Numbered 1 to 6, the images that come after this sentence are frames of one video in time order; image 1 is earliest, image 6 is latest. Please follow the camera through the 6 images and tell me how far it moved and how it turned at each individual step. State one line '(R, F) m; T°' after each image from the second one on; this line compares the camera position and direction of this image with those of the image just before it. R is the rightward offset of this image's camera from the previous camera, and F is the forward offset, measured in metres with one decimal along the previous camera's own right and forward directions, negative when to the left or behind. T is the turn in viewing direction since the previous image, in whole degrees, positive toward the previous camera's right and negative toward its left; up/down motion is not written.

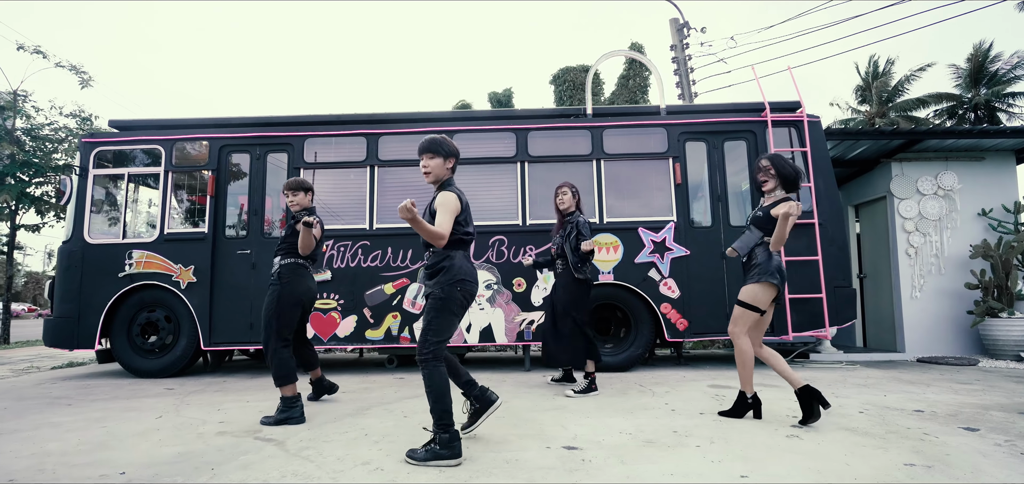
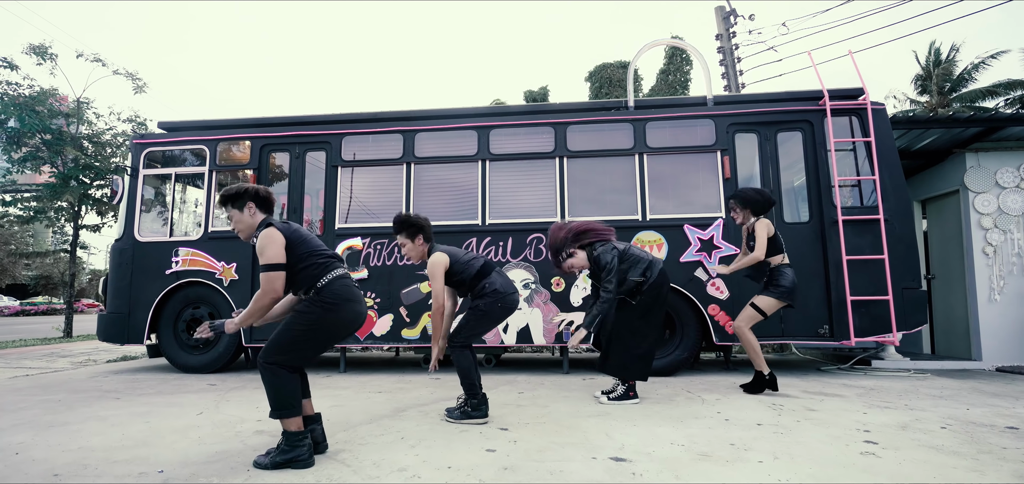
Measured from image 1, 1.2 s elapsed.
(0.0, +0.2) m; -4°
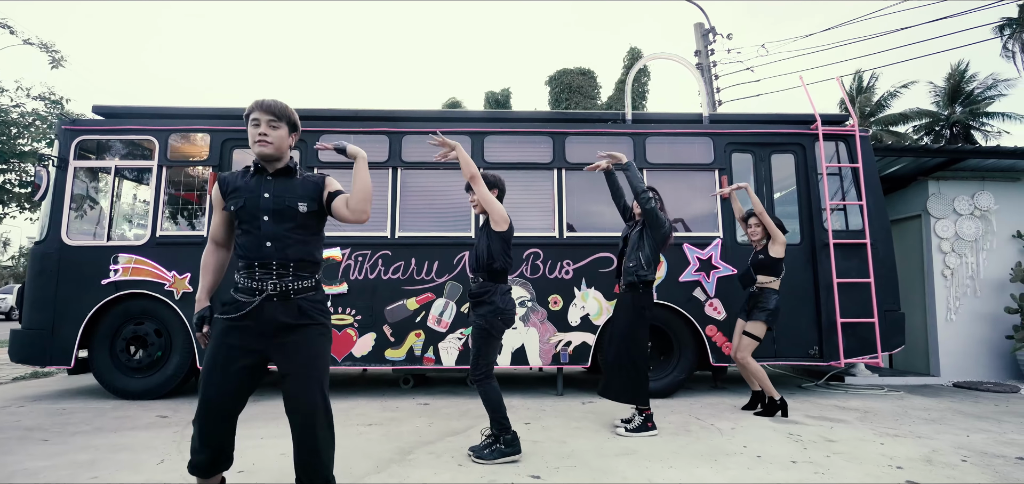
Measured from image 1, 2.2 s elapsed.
(-0.6, +0.4) m; +7°
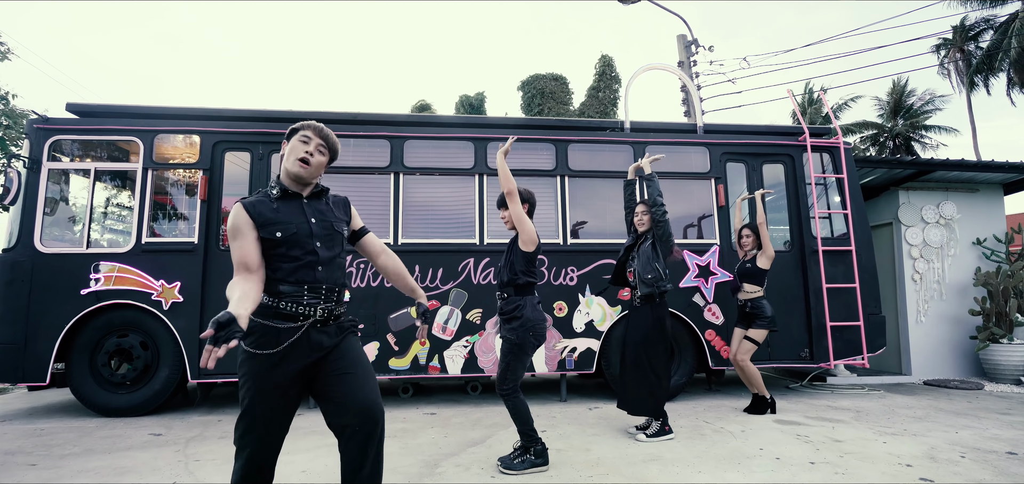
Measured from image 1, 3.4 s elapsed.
(-0.5, 0.0) m; +4°
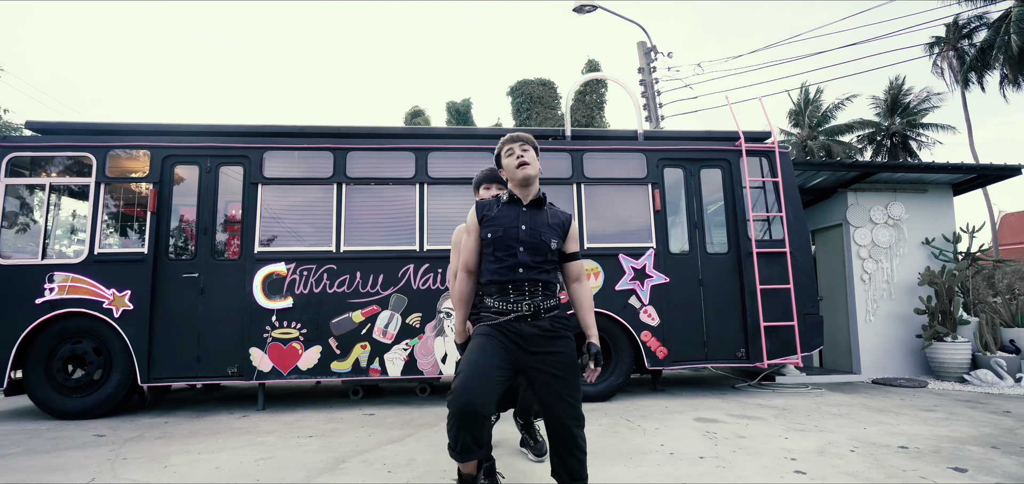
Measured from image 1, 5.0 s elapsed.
(+0.7, -0.2) m; -1°
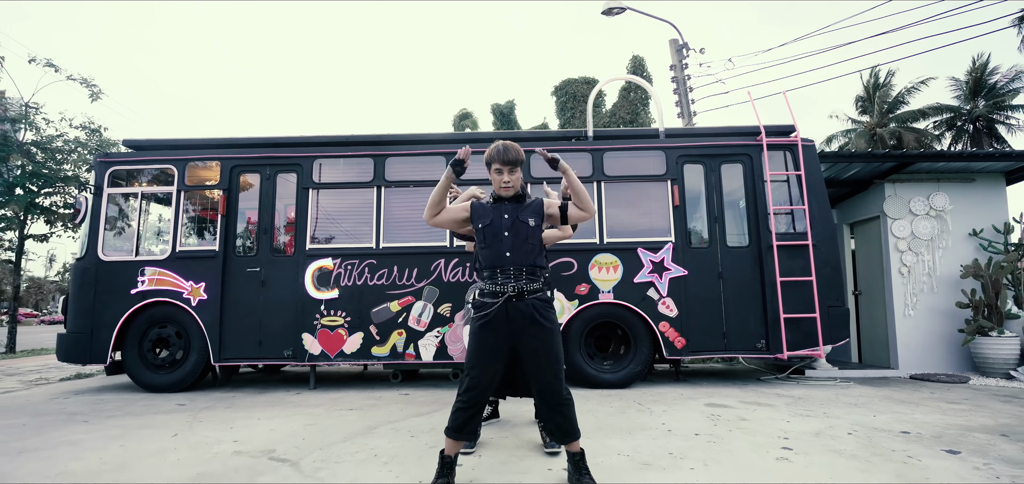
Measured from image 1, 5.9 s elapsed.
(+0.4, -0.4) m; -6°
